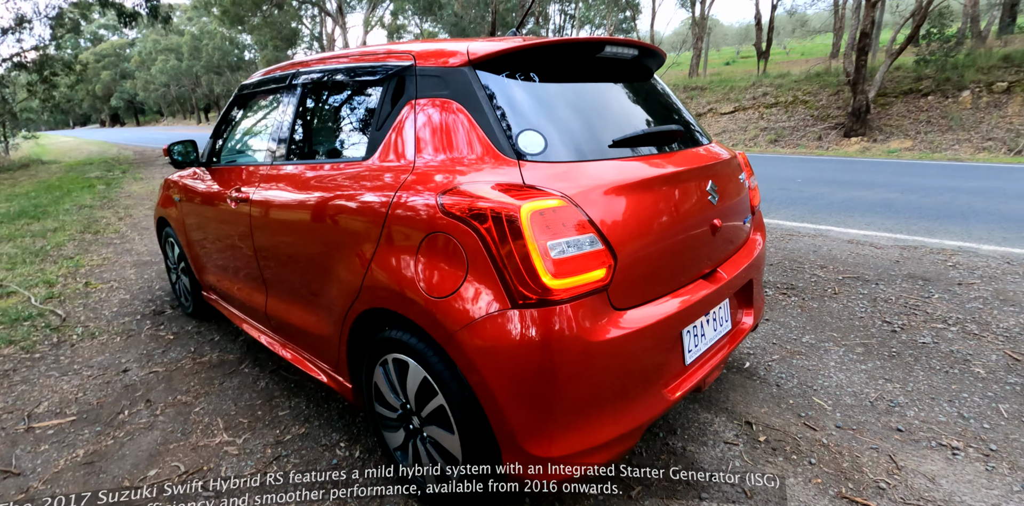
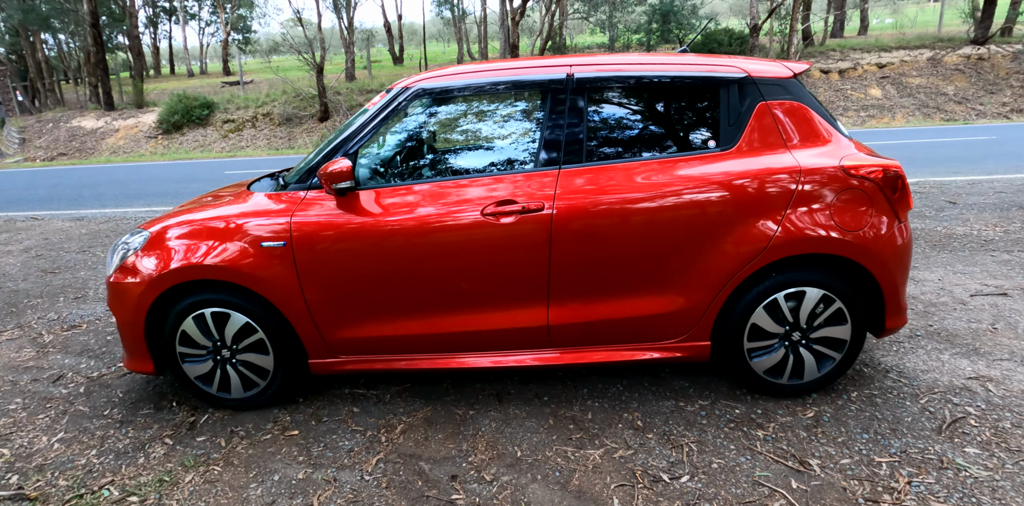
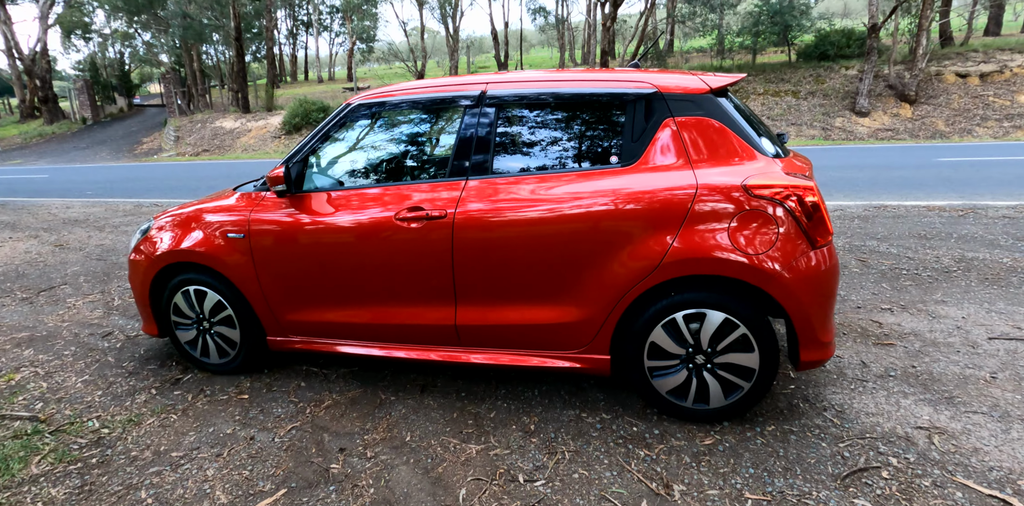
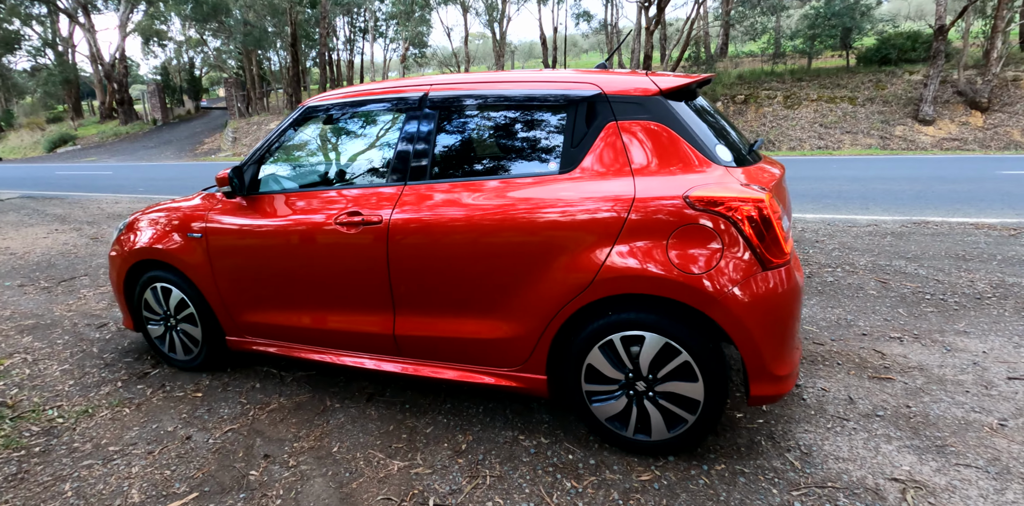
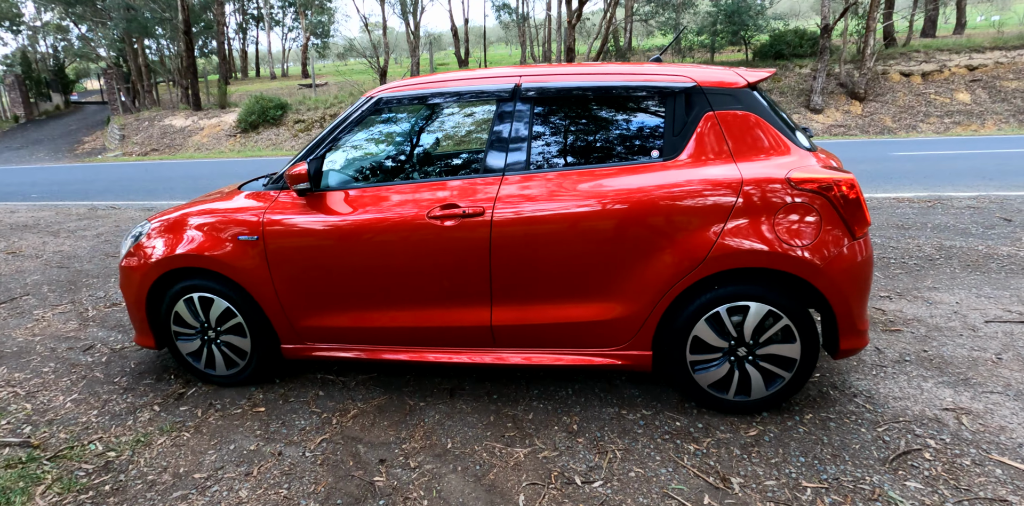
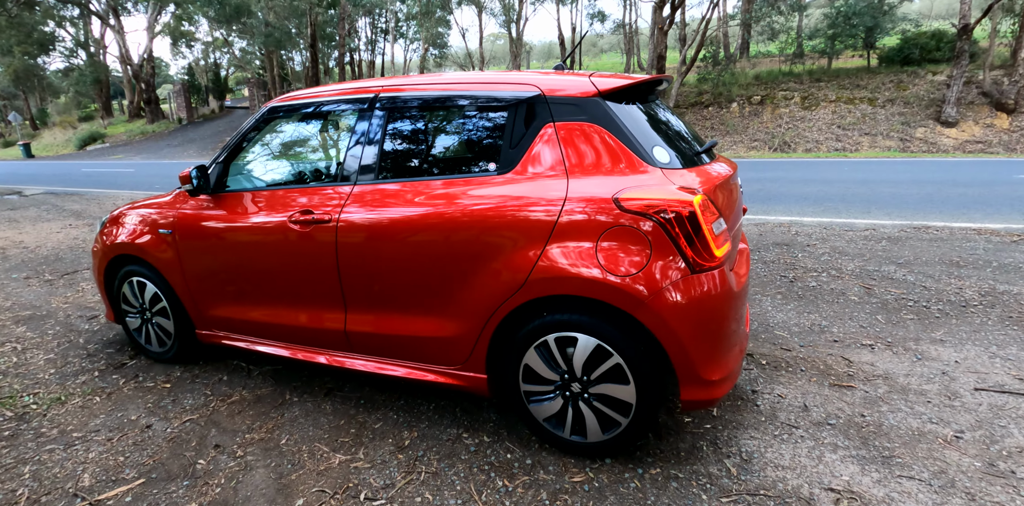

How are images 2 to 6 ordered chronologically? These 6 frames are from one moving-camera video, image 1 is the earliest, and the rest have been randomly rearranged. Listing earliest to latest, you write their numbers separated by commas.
6, 4, 3, 5, 2
